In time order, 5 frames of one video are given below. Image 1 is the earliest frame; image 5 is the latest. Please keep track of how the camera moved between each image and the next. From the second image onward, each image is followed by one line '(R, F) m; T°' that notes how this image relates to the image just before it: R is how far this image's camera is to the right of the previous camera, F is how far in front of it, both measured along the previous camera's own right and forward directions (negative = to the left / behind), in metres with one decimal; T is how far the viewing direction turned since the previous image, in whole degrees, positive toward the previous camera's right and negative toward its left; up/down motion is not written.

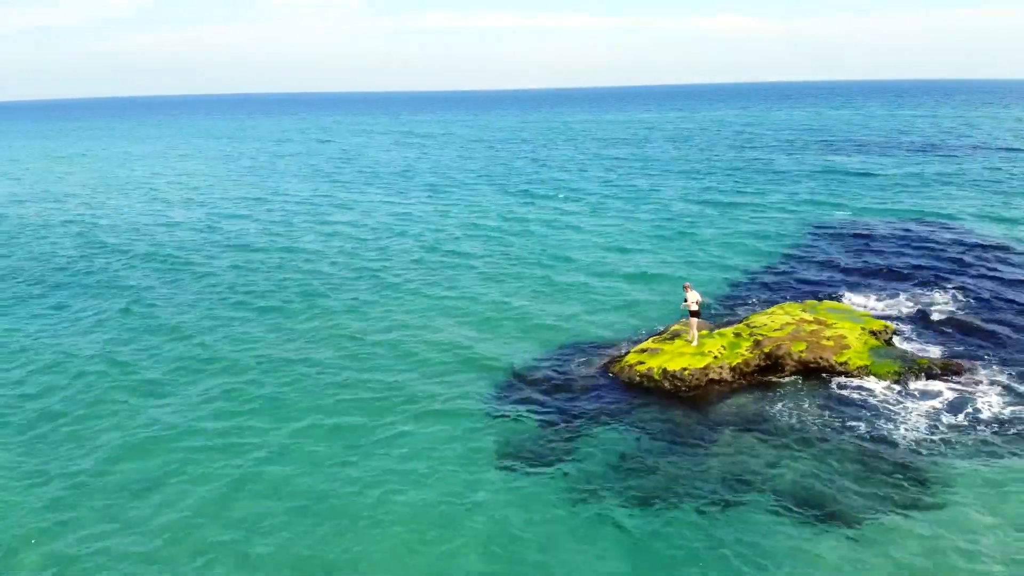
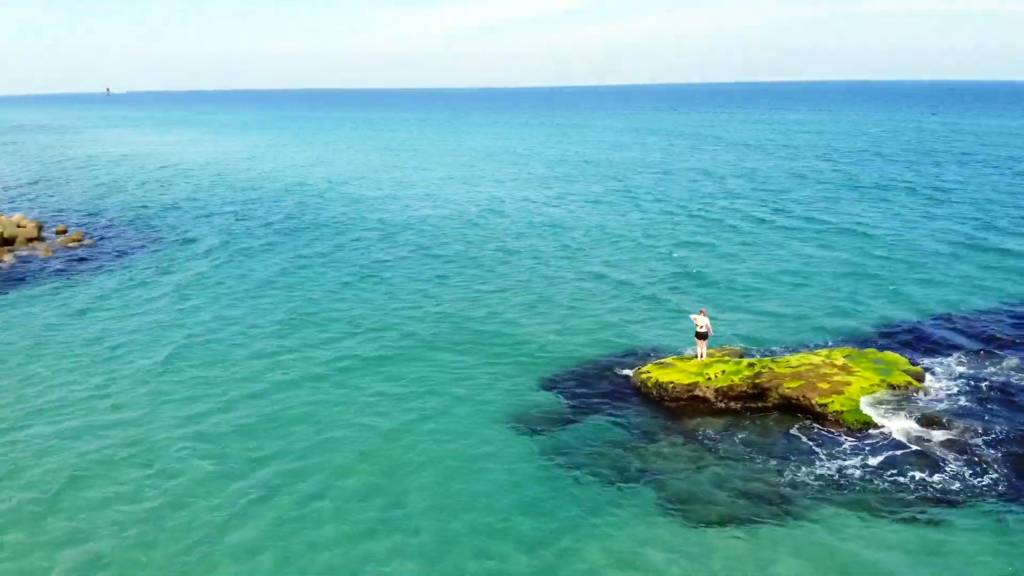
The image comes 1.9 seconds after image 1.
(+7.6, -1.6) m; -28°
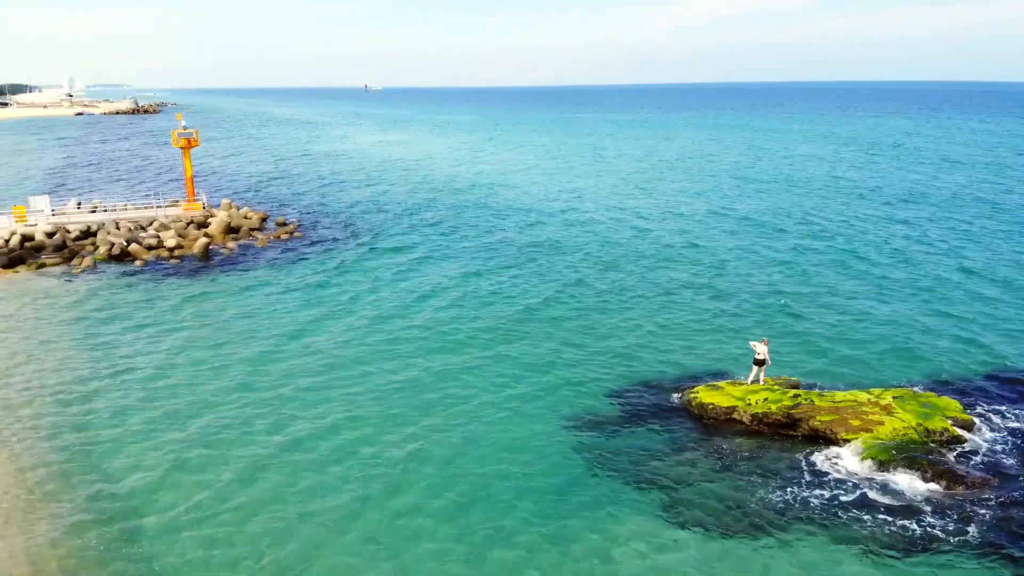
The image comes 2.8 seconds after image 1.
(+3.3, -1.8) m; -15°
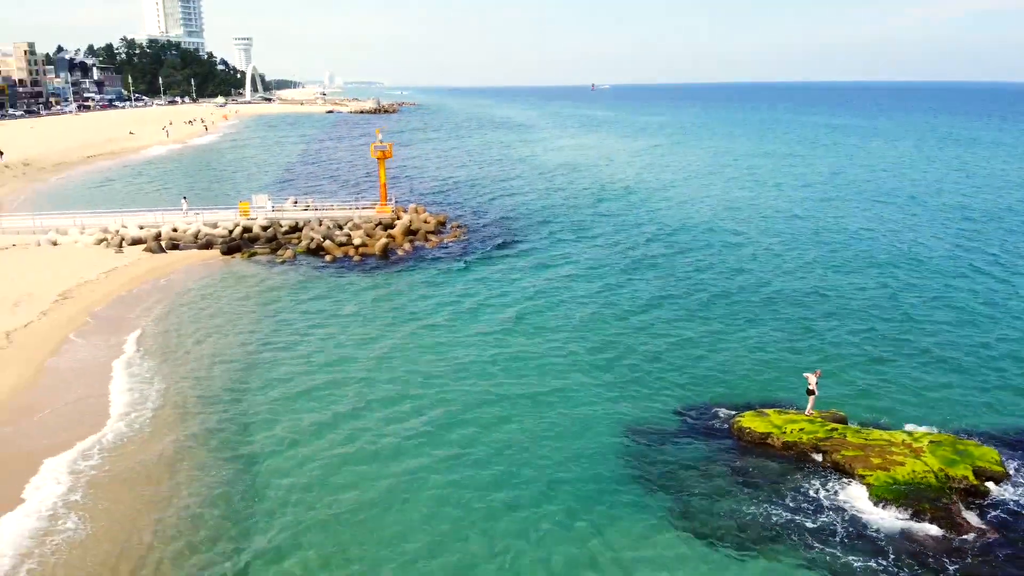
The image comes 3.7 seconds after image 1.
(+3.5, -2.1) m; -15°
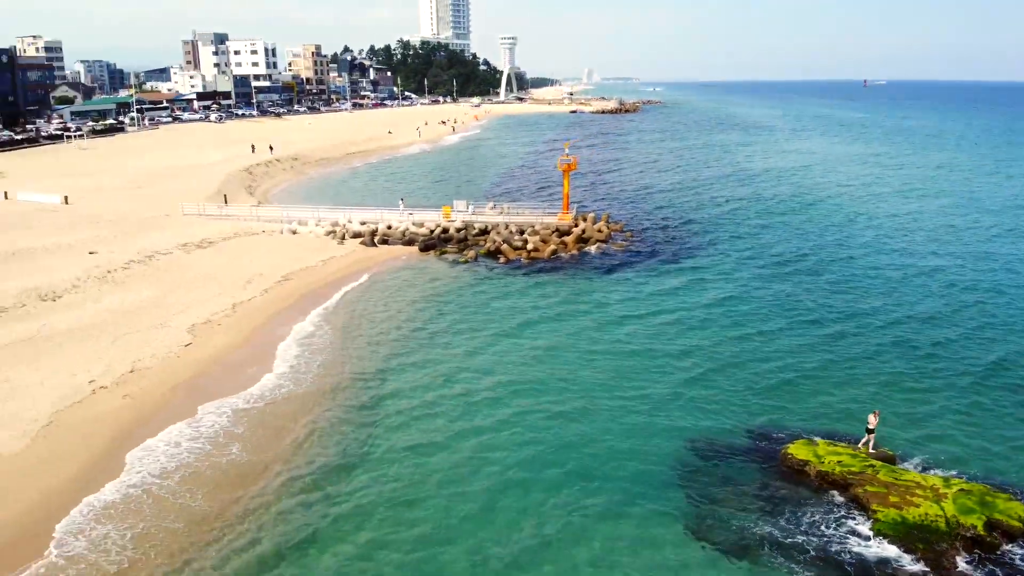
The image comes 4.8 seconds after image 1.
(+4.3, -2.5) m; -16°
